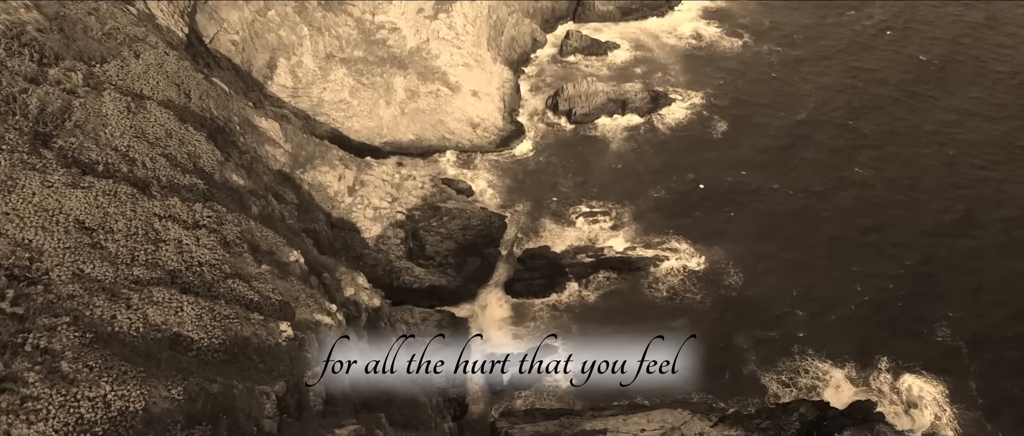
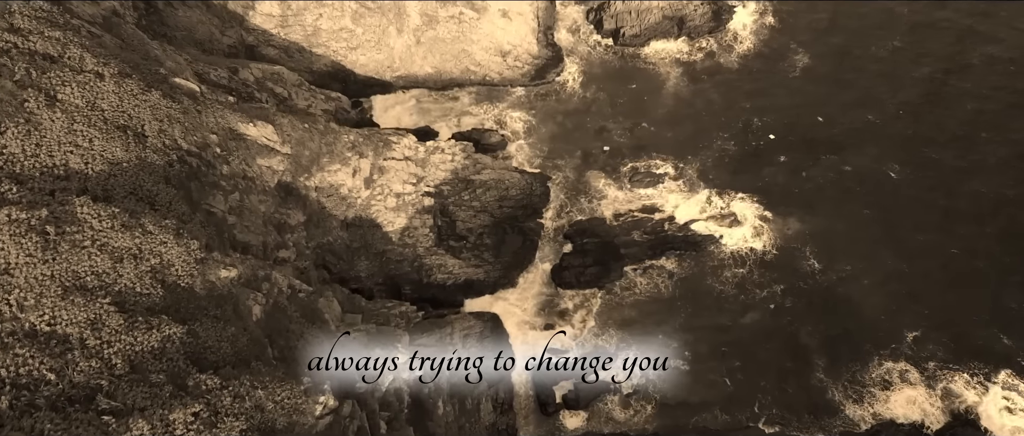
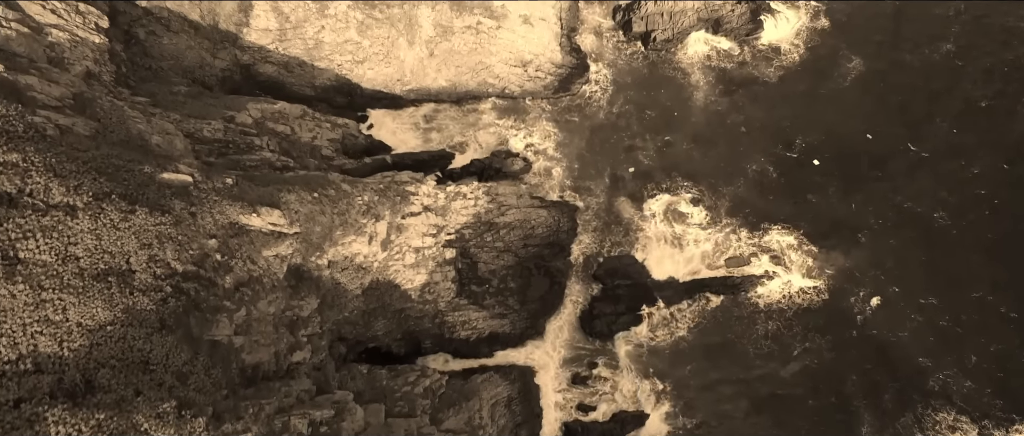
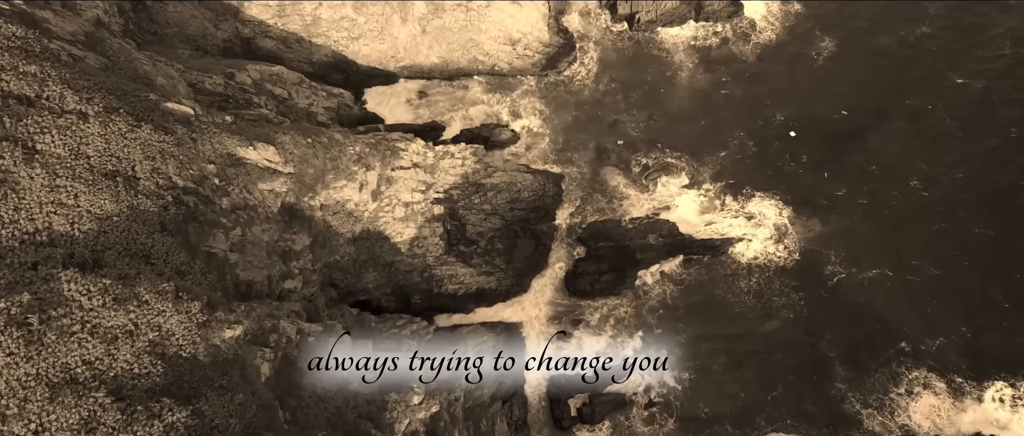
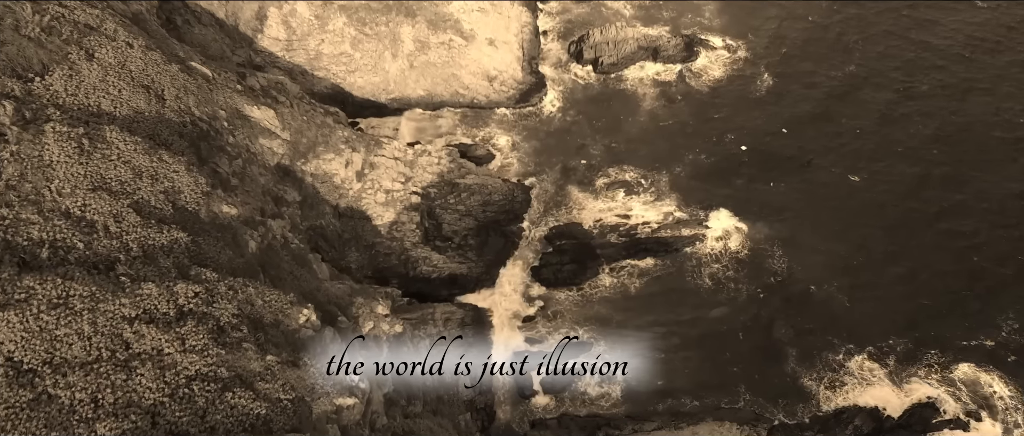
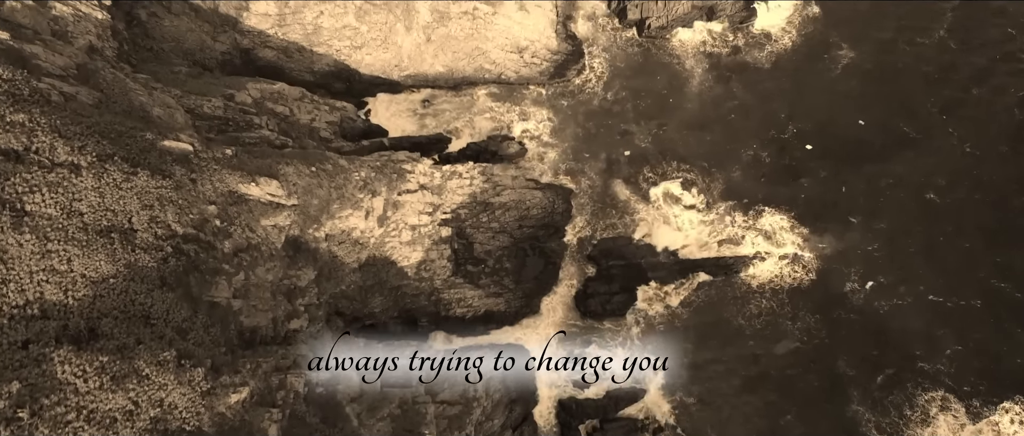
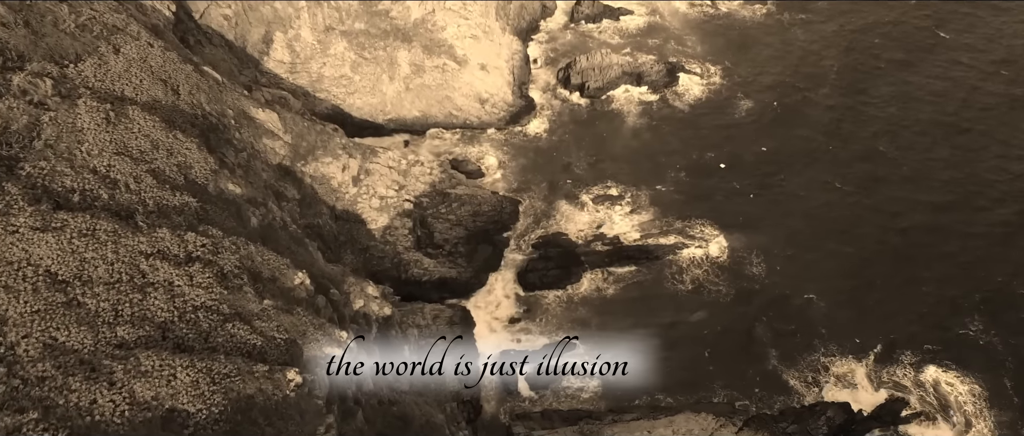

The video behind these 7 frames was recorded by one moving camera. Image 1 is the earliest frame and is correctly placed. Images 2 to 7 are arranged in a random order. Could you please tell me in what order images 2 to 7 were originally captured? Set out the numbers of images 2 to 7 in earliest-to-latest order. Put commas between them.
7, 5, 2, 4, 6, 3
